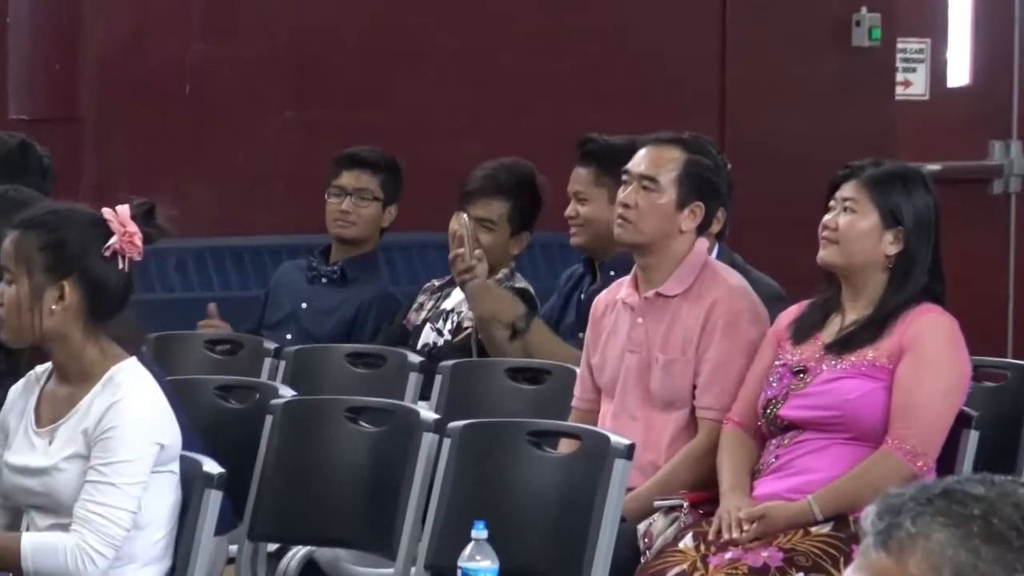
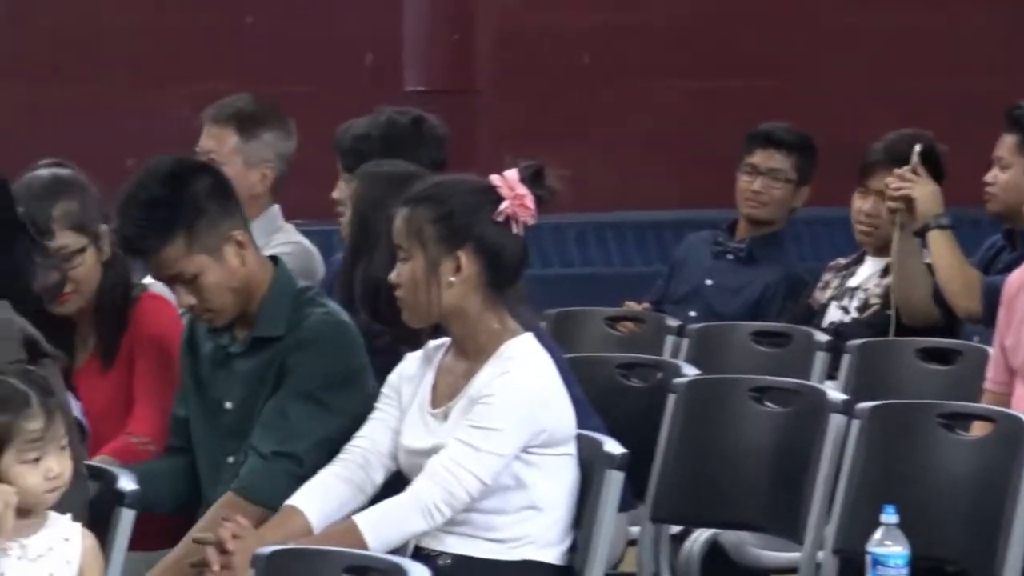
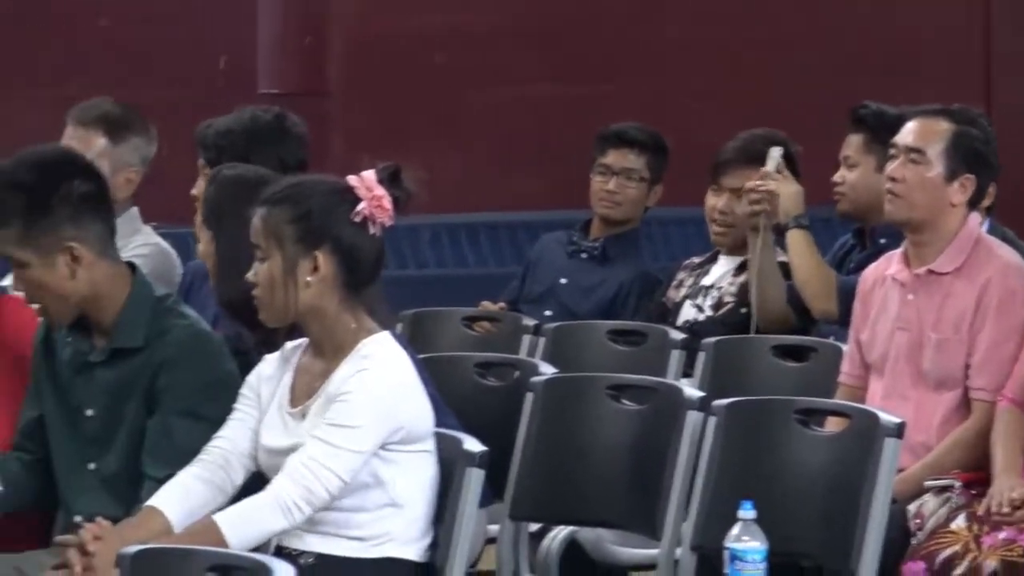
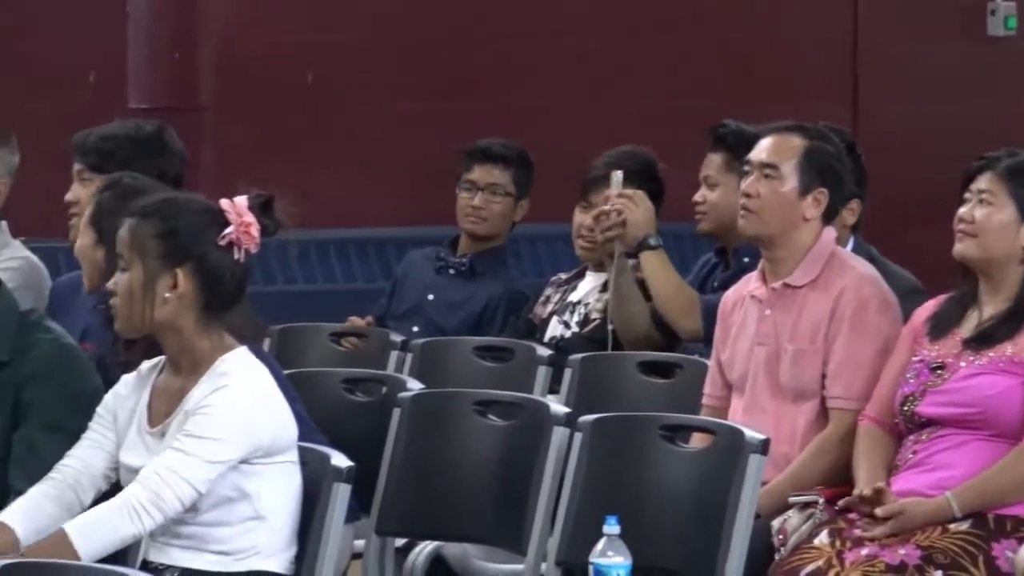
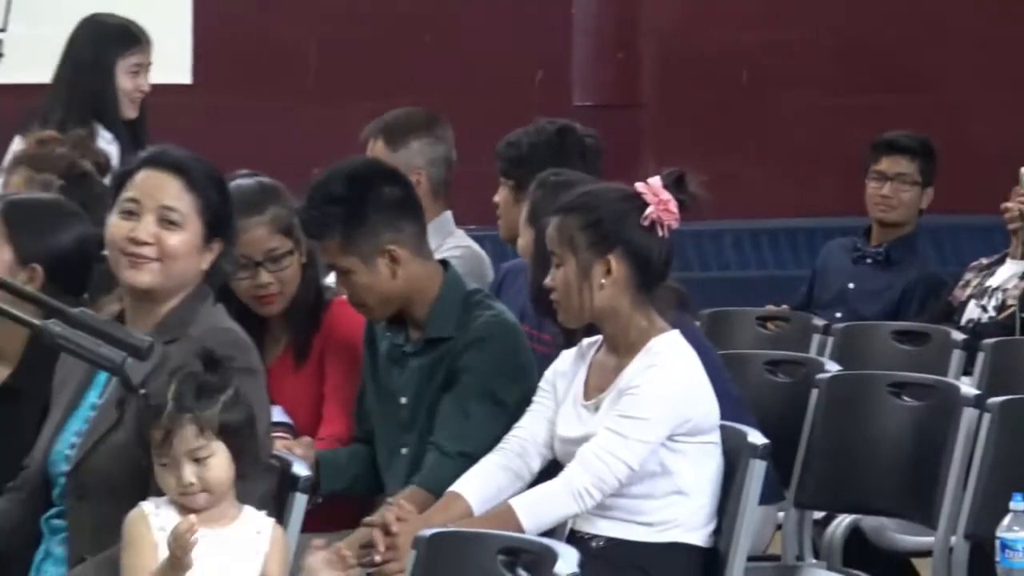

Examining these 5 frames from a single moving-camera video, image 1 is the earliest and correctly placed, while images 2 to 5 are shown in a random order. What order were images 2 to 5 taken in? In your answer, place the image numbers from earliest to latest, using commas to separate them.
4, 3, 2, 5
